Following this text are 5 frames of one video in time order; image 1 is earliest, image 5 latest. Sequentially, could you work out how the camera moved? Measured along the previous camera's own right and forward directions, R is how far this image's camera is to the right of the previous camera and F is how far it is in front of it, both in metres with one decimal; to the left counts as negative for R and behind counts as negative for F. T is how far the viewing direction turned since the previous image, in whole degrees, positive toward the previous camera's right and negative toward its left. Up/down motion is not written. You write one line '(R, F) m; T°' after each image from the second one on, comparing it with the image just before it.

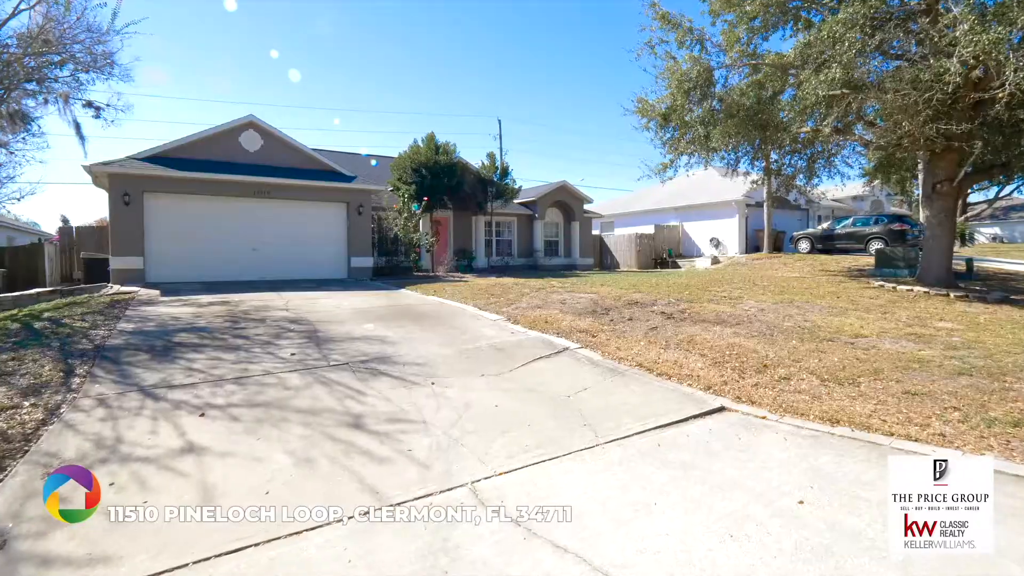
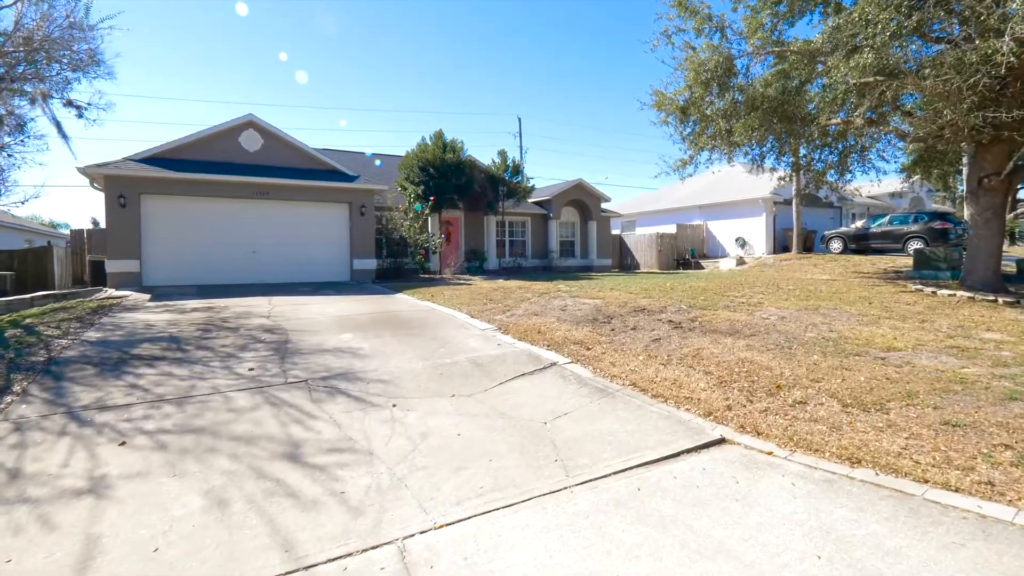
(+0.5, +0.7) m; -3°
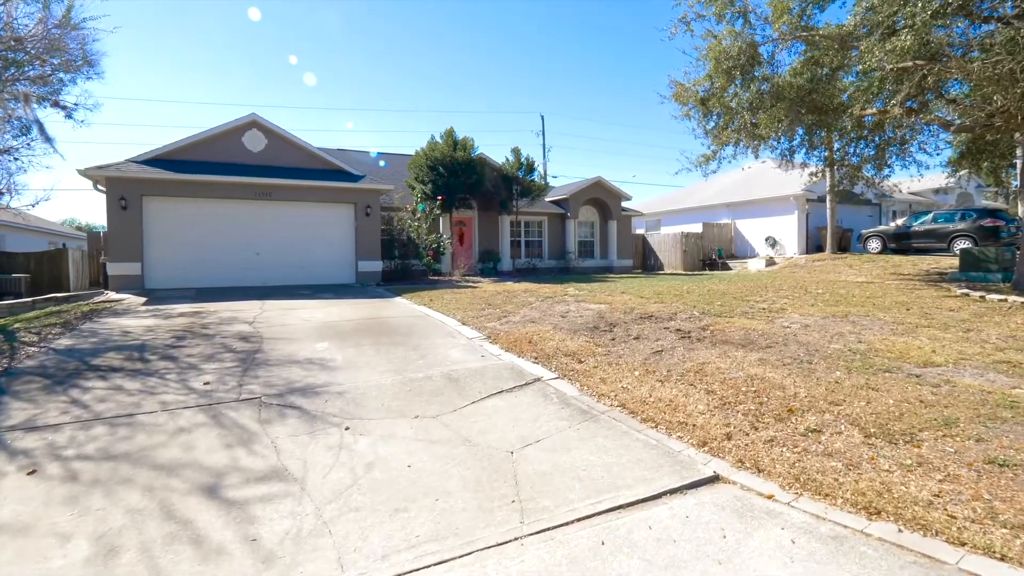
(+0.5, +0.6) m; -3°
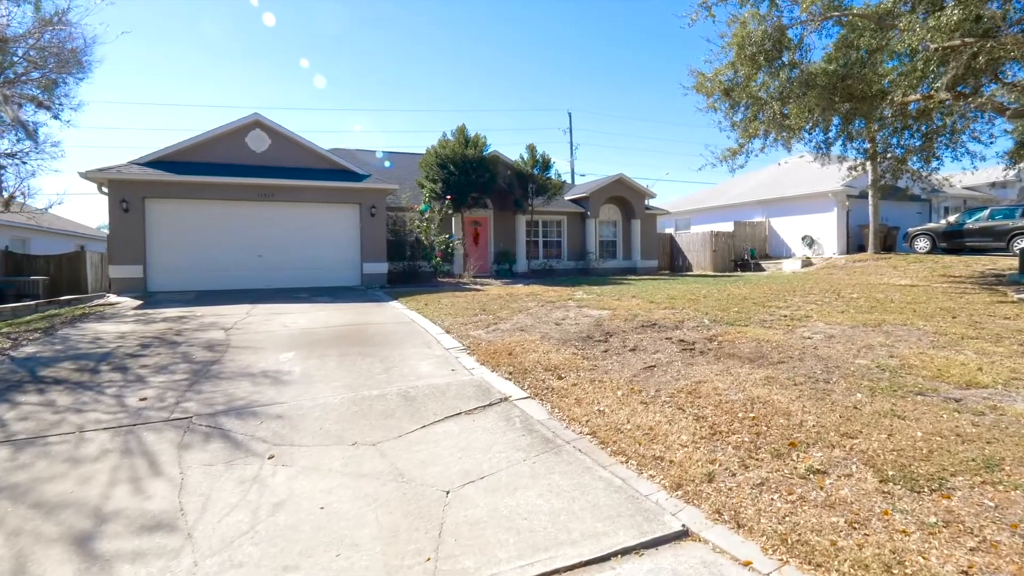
(+0.6, +0.6) m; -4°
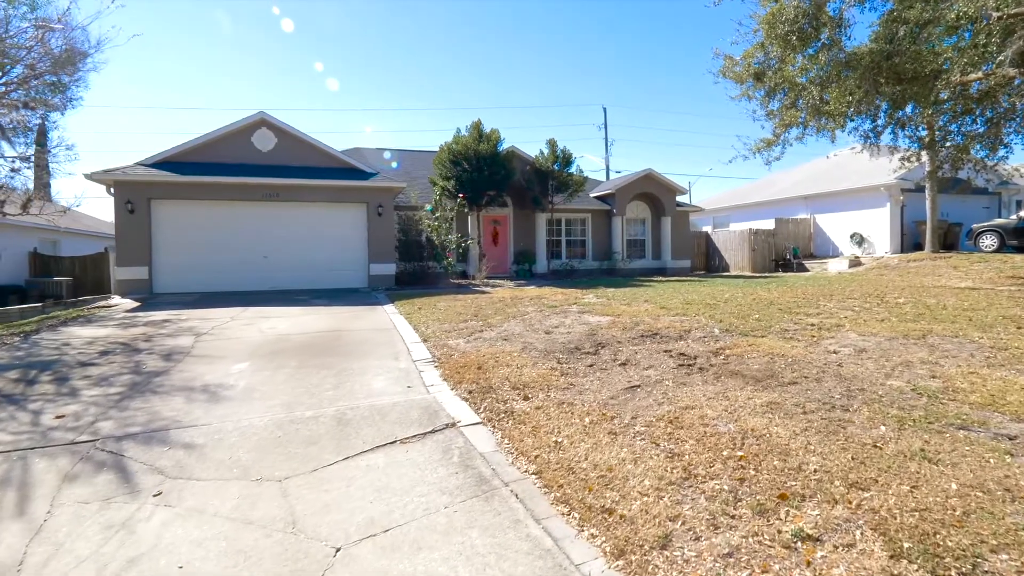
(+0.7, +0.7) m; -5°
